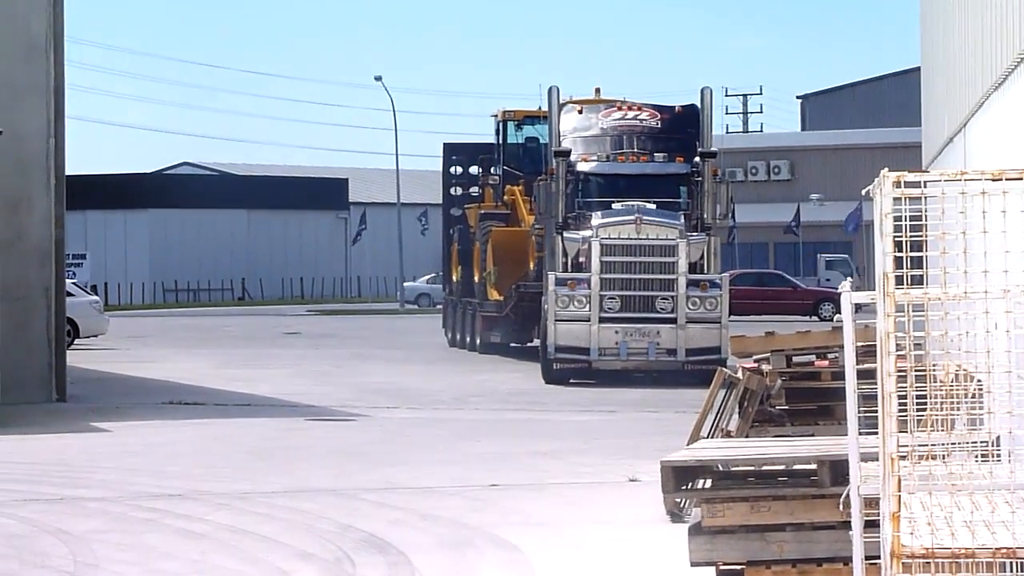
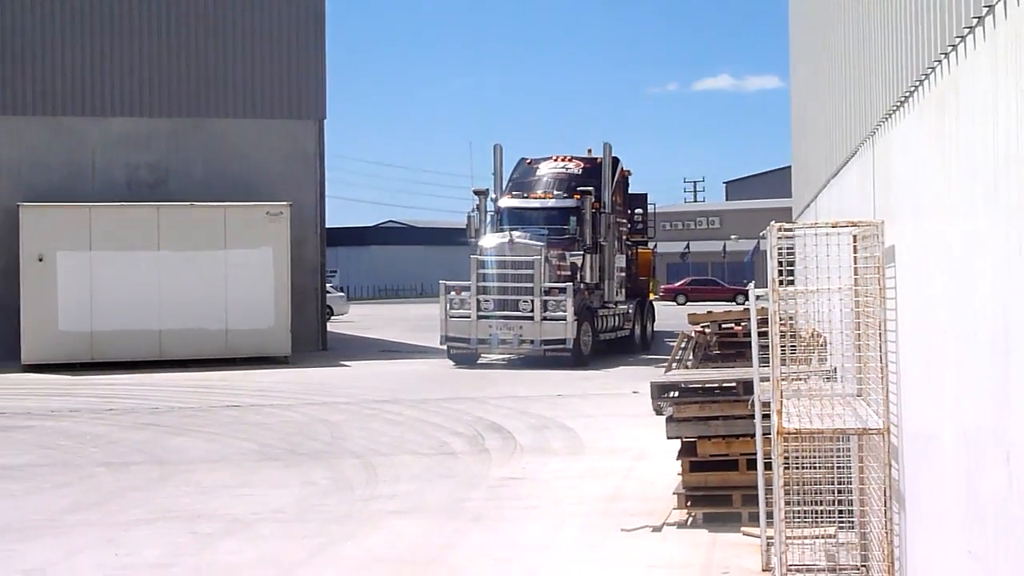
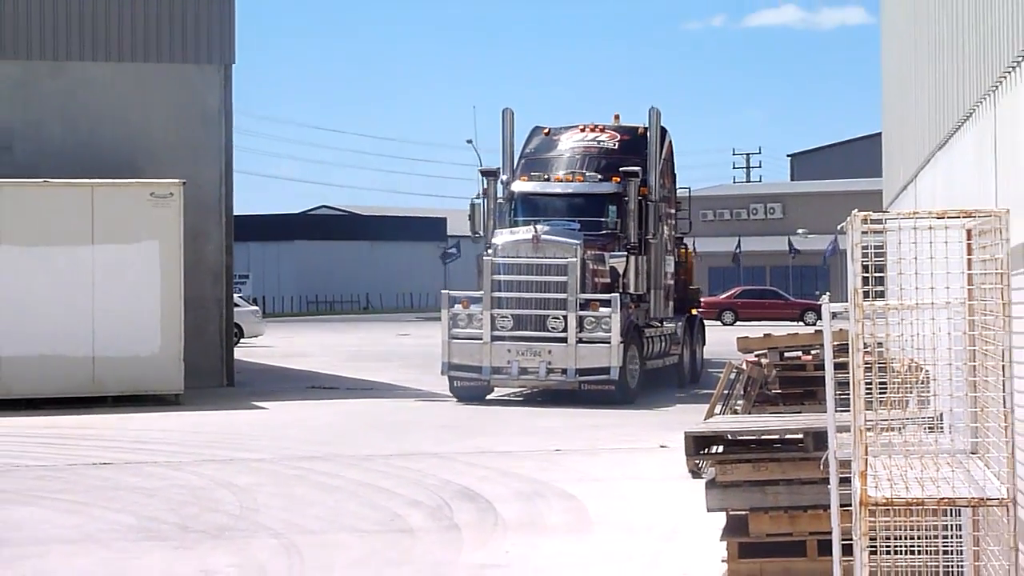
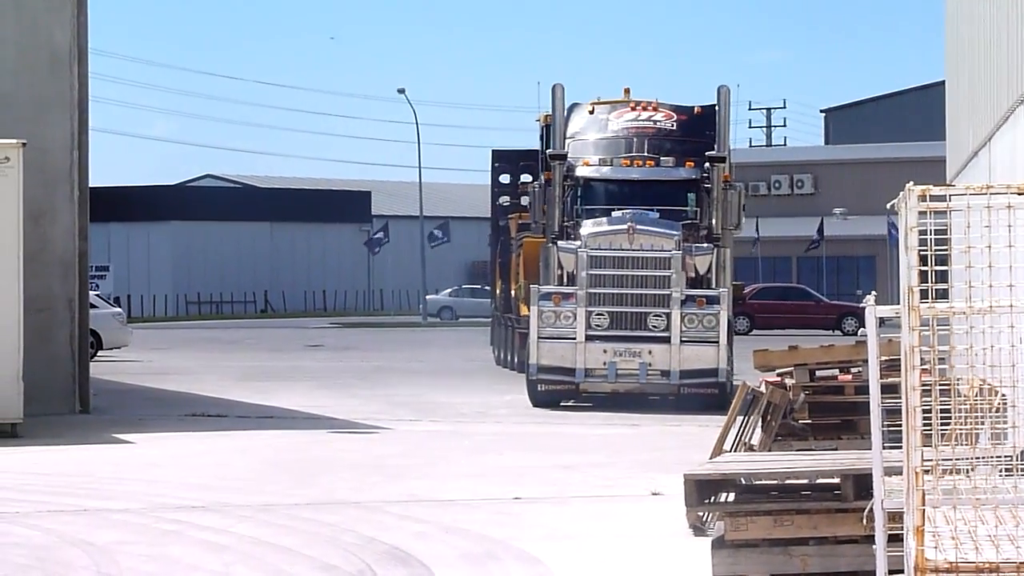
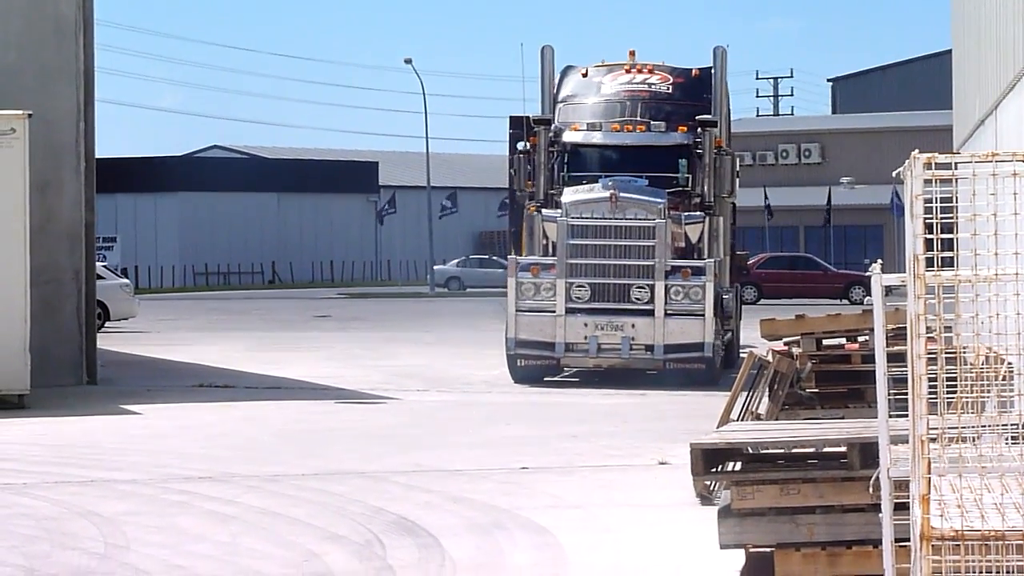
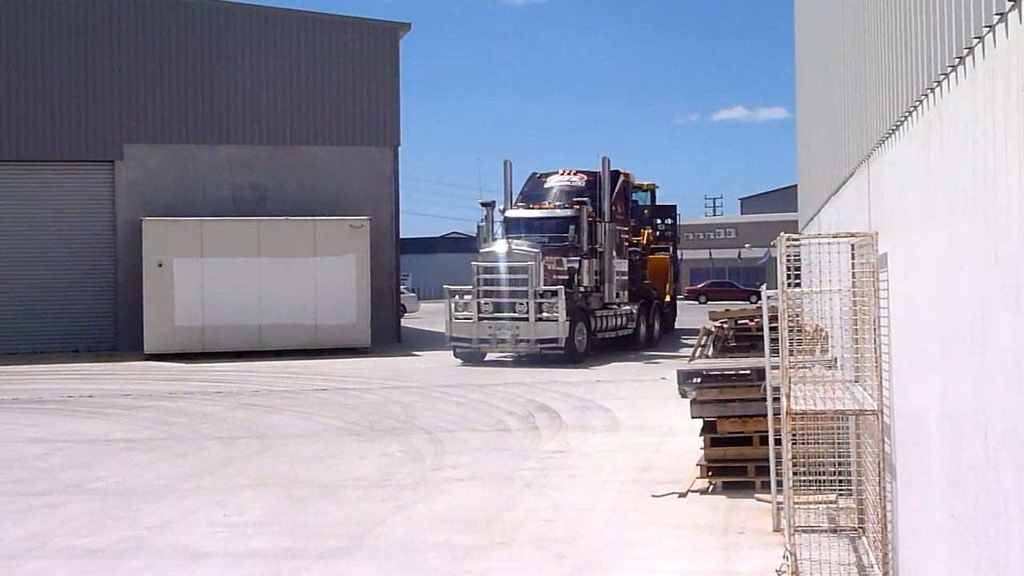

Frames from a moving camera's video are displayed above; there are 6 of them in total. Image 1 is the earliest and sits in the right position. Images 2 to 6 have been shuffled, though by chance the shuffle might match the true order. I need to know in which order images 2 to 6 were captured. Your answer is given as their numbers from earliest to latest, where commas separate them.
4, 5, 3, 2, 6
